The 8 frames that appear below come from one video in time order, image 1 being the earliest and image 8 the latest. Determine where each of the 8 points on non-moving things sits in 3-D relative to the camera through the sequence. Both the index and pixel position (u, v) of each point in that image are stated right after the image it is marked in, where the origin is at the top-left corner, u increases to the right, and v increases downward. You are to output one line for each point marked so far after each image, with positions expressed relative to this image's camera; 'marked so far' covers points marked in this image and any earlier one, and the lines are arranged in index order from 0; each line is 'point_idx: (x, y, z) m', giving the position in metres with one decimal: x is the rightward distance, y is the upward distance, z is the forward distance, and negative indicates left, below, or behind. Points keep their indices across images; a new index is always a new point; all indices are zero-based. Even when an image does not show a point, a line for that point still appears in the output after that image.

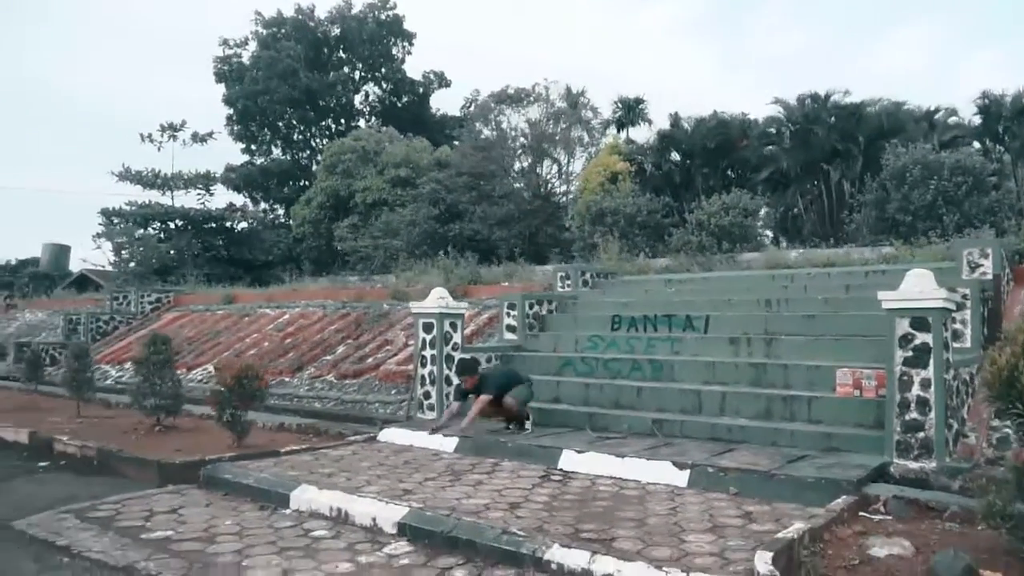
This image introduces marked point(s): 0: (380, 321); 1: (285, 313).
0: (-2.0, -0.5, +12.4) m
1: (-4.0, -0.5, +14.6) m
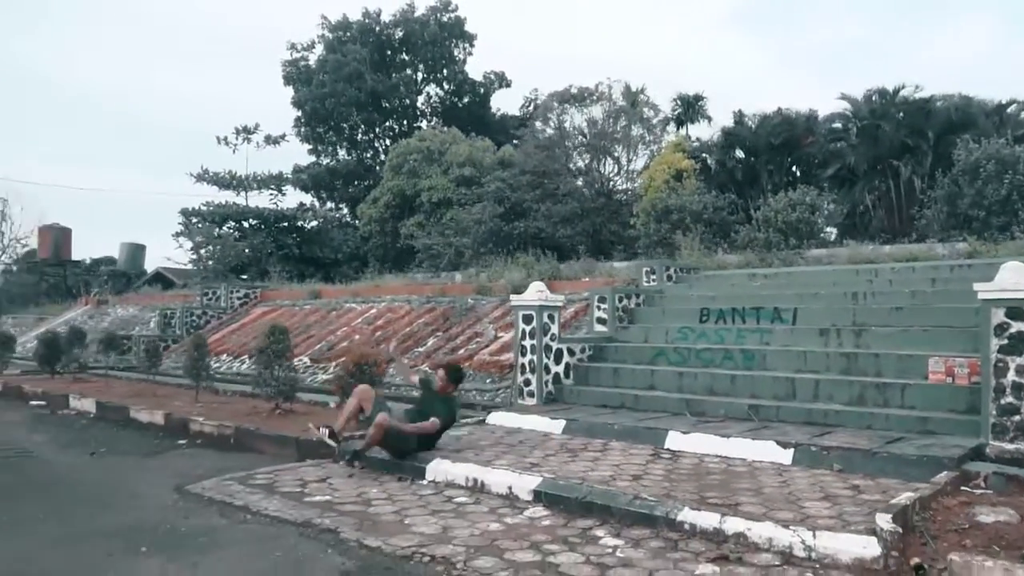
0: (-0.7, -0.4, +13.0) m
1: (-2.6, -0.4, +15.3) m
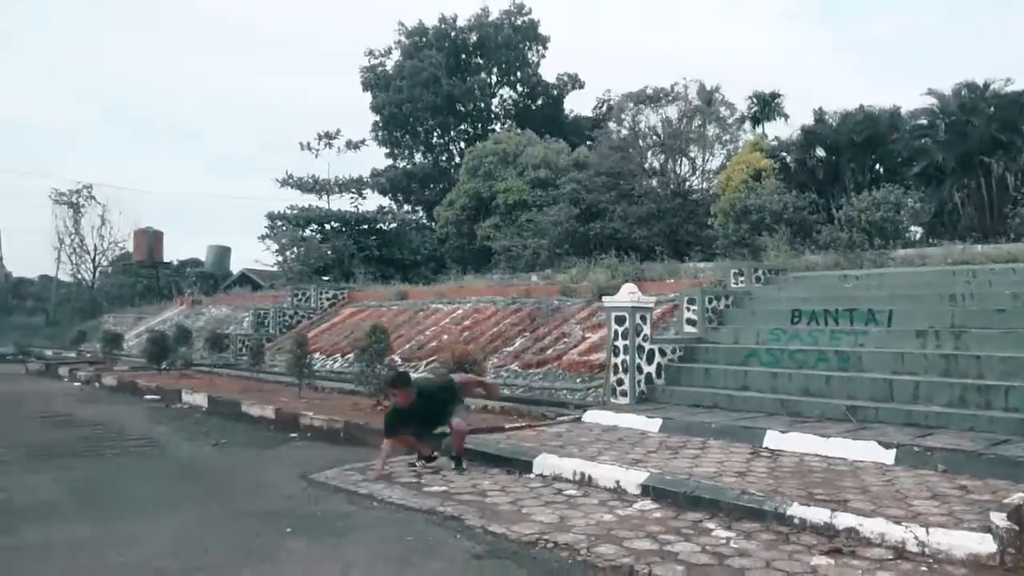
0: (+0.7, -0.4, +13.3) m
1: (-1.1, -0.4, +15.8) m
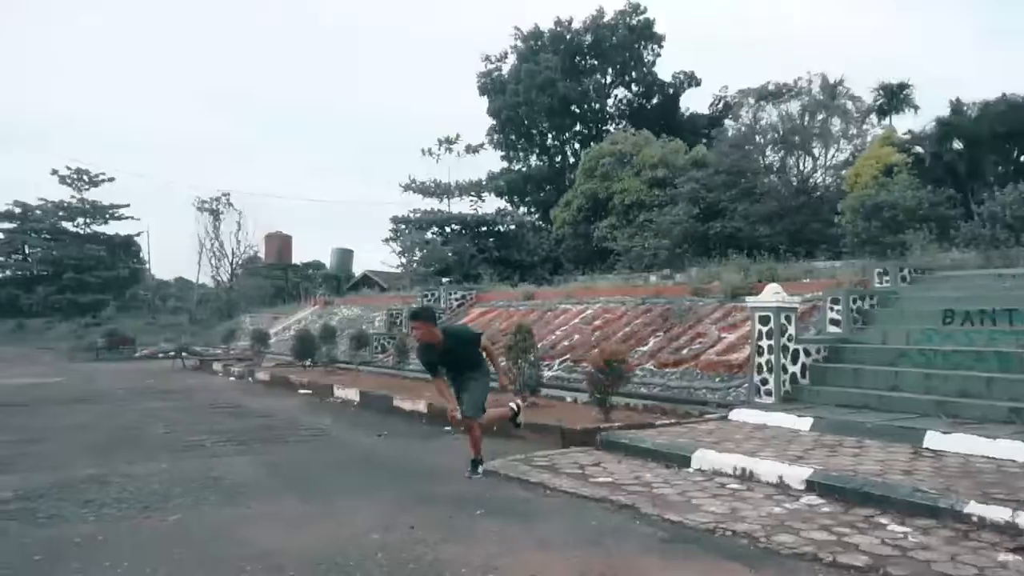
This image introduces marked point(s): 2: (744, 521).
0: (+2.8, -0.4, +13.4) m
1: (+1.4, -0.4, +16.1) m
2: (+1.4, -1.4, +5.1) m
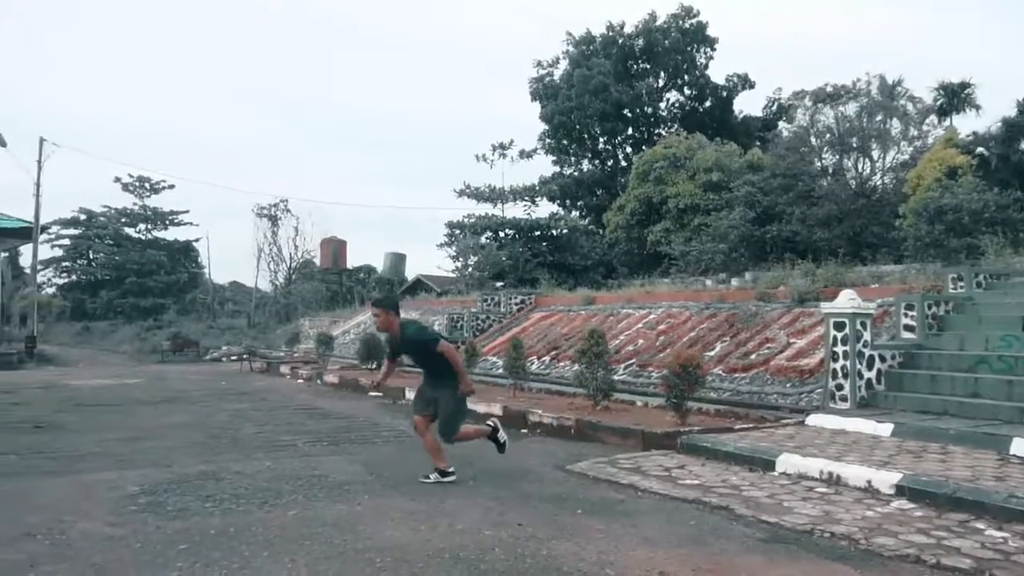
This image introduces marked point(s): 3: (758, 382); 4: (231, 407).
0: (+3.9, -0.5, +13.5) m
1: (+2.7, -0.5, +16.2) m
2: (+2.1, -1.5, +5.3) m
3: (+3.3, -1.3, +11.2) m
4: (-4.2, -1.8, +12.4) m
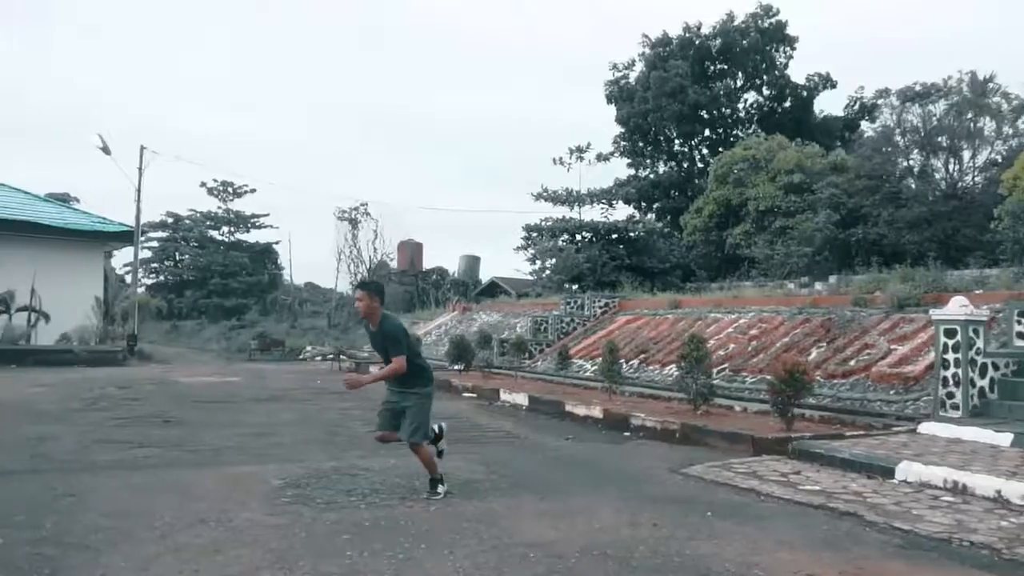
0: (+5.4, -0.6, +13.3) m
1: (+4.4, -0.6, +16.1) m
2: (+3.0, -1.6, +5.3) m
3: (+4.7, -1.3, +11.1) m
4: (-2.8, -1.8, +12.9) m
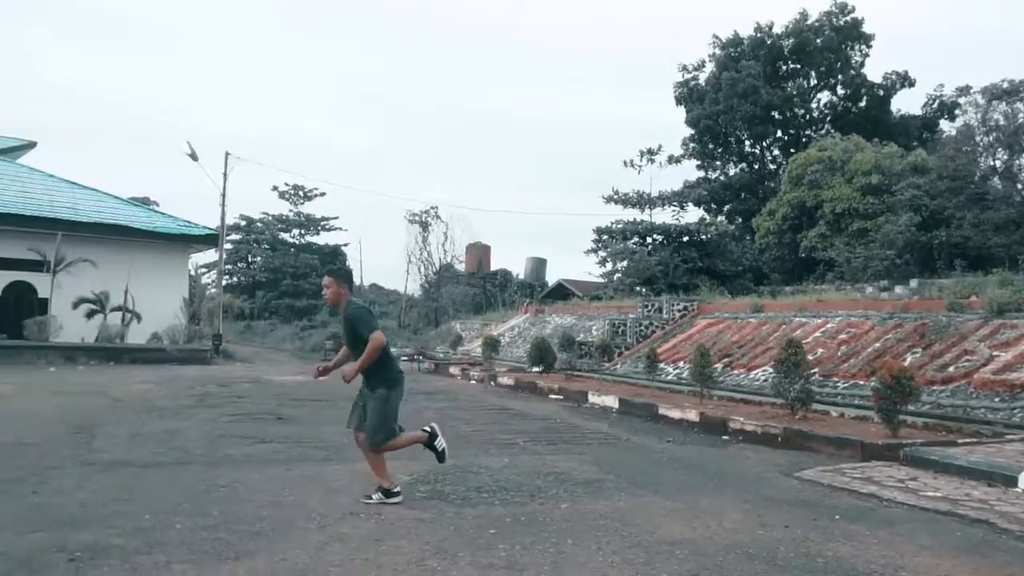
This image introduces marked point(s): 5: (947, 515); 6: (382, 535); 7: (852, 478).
0: (+6.9, -0.7, +13.1) m
1: (+6.0, -0.7, +16.0) m
2: (+3.8, -1.6, +5.2) m
3: (+5.9, -1.4, +10.9) m
4: (-1.3, -1.9, +13.3) m
5: (+3.1, -1.6, +6.0) m
6: (-0.8, -1.5, +4.9) m
7: (+3.0, -1.7, +7.2) m
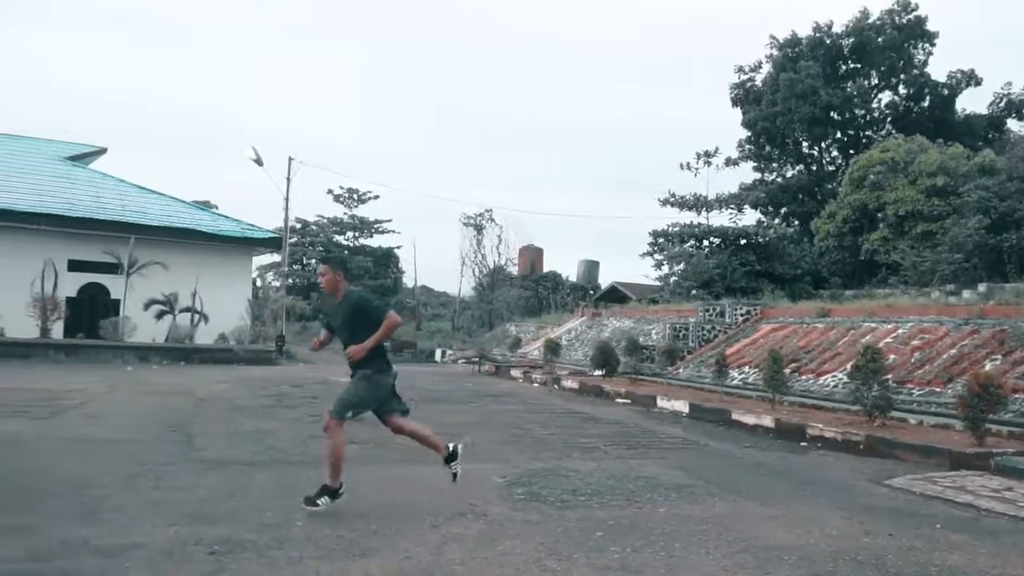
0: (+8.0, -0.8, +12.8) m
1: (+7.3, -0.8, +15.7) m
2: (+4.5, -1.7, +5.2) m
3: (+6.9, -1.5, +10.7) m
4: (-0.2, -2.0, +13.5) m
5: (+3.8, -1.7, +5.9) m
6: (-0.1, -1.5, +5.1) m
7: (+3.7, -1.7, +7.2) m
